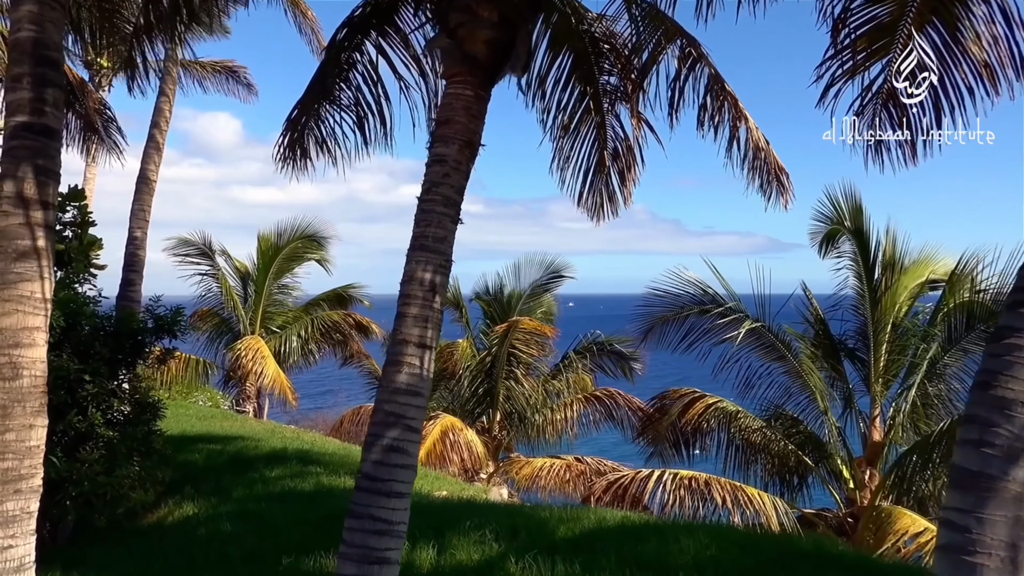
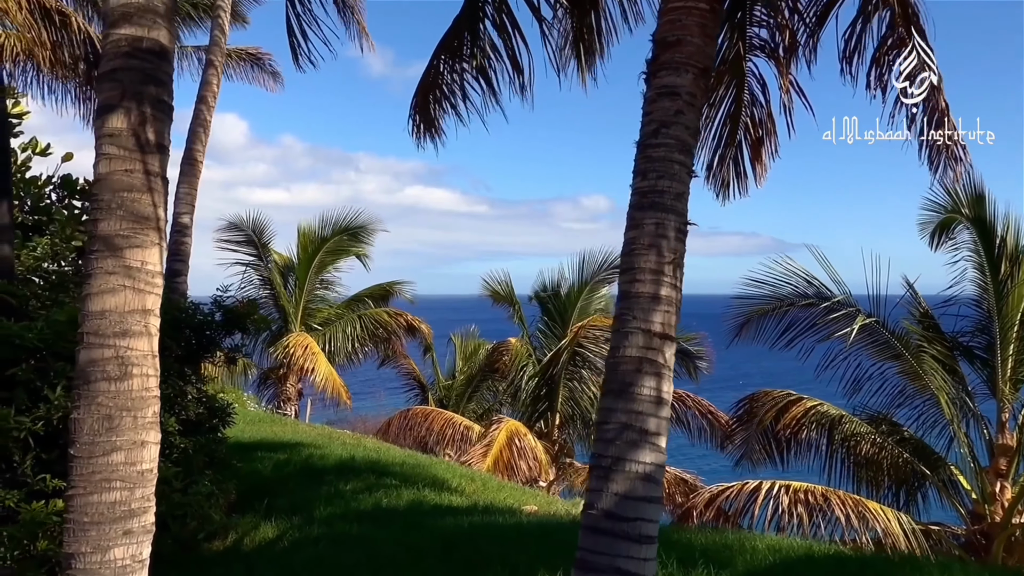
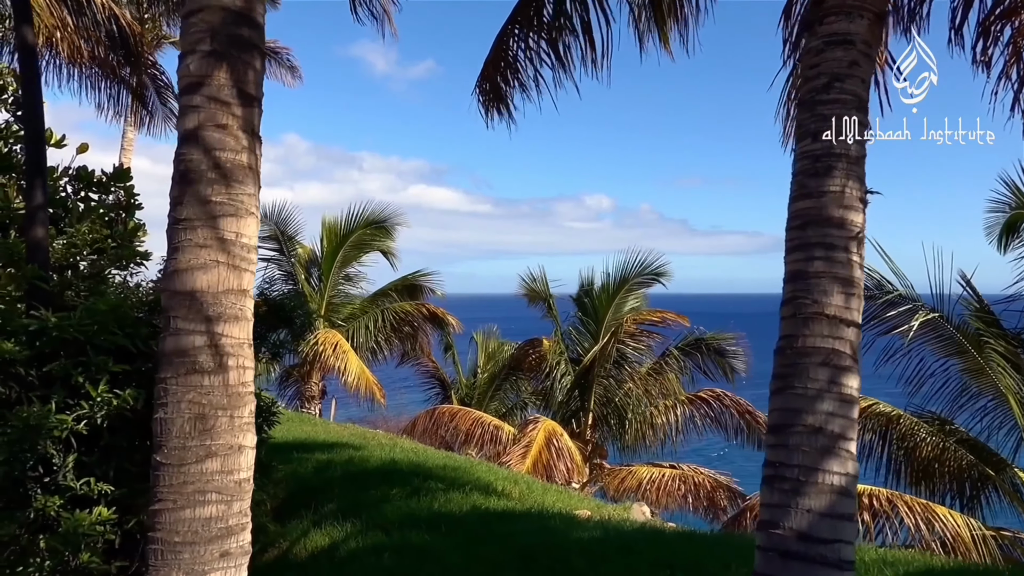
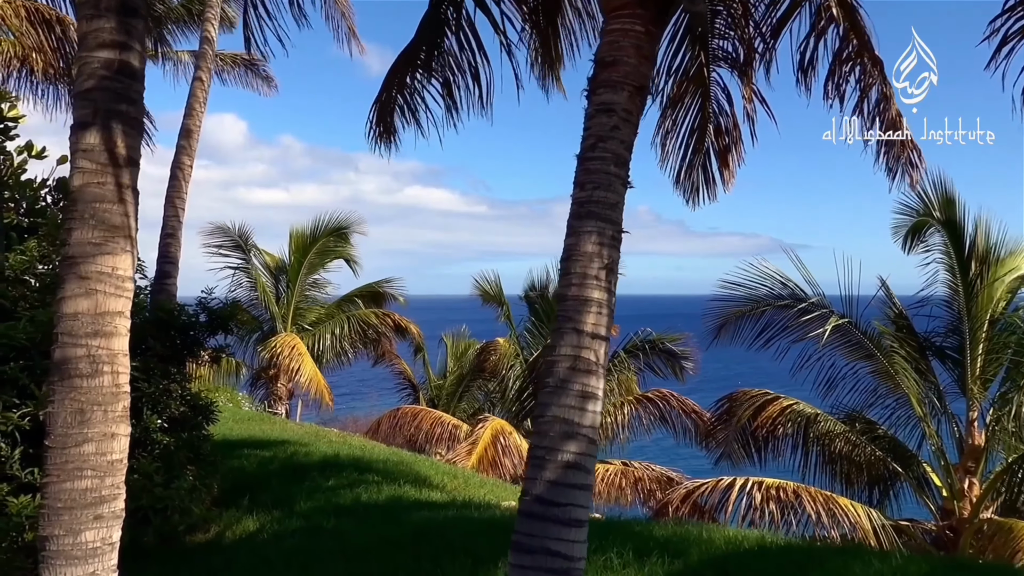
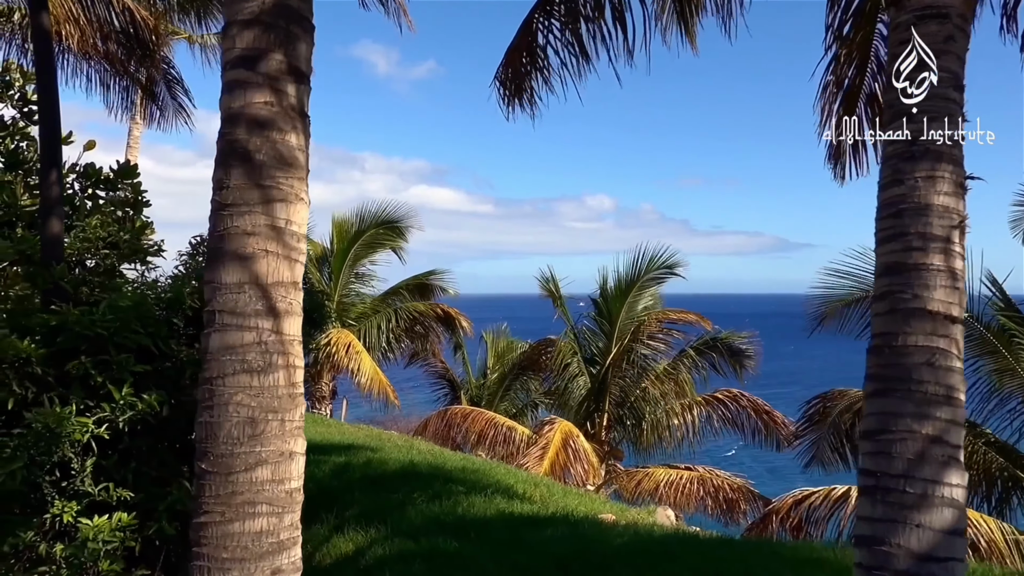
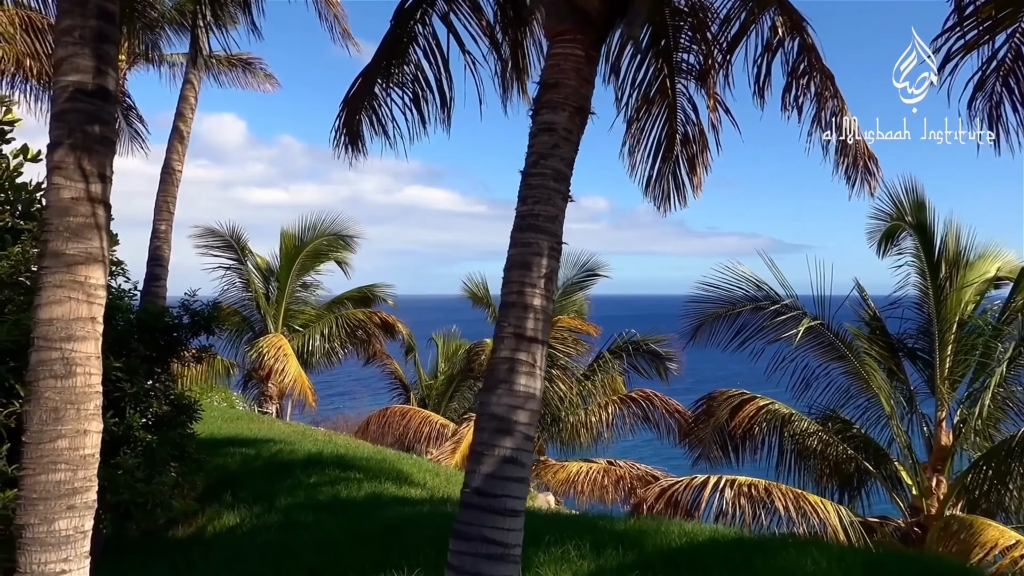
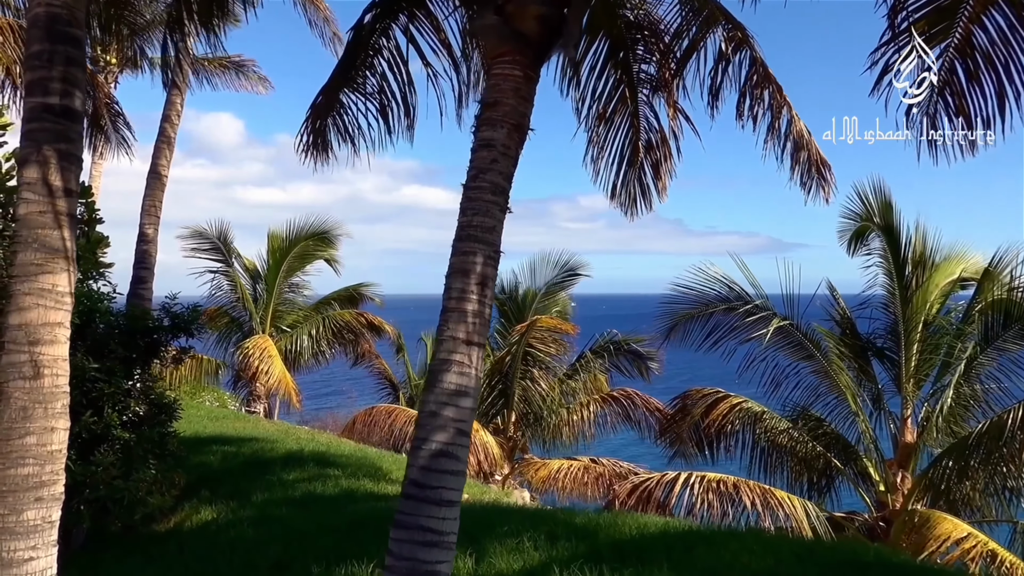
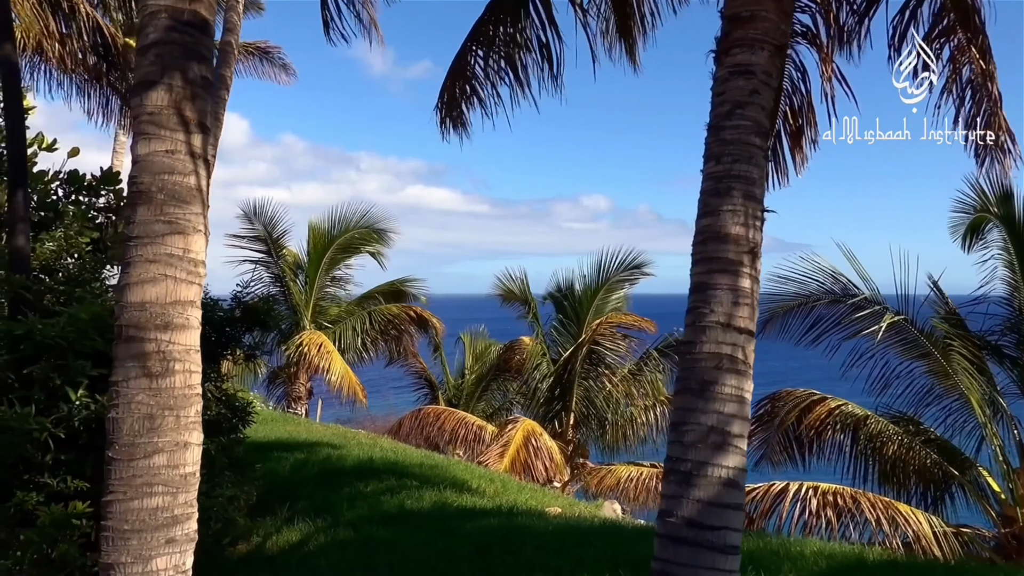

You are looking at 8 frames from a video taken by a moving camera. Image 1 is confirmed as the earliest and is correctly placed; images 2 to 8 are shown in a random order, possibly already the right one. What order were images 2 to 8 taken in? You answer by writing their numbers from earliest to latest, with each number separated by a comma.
7, 6, 4, 2, 8, 3, 5
